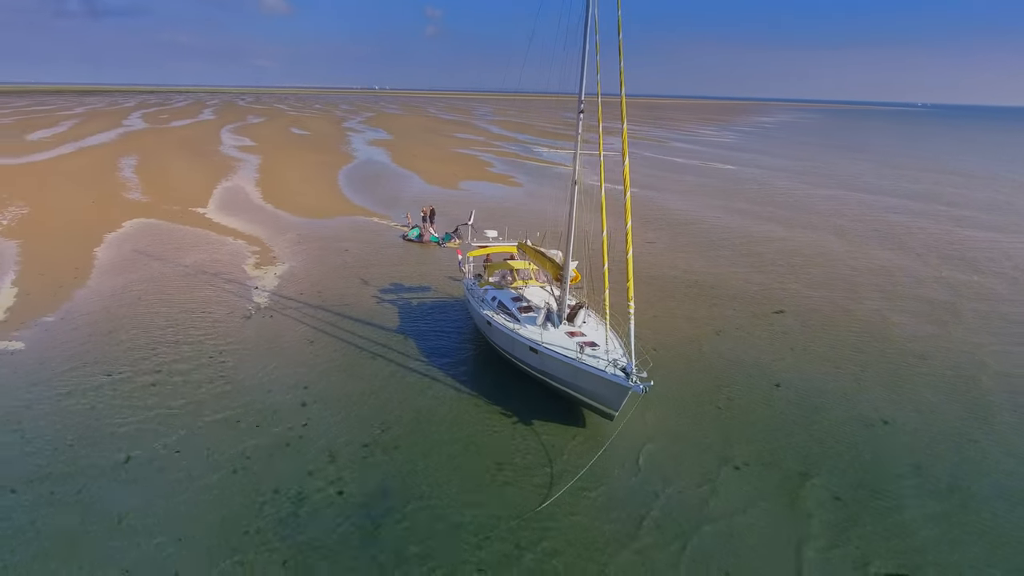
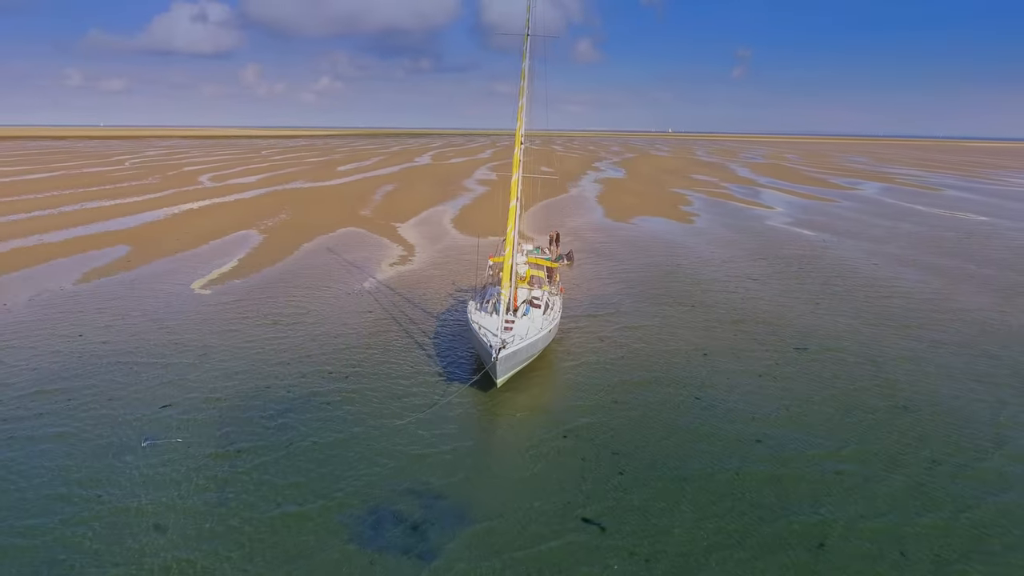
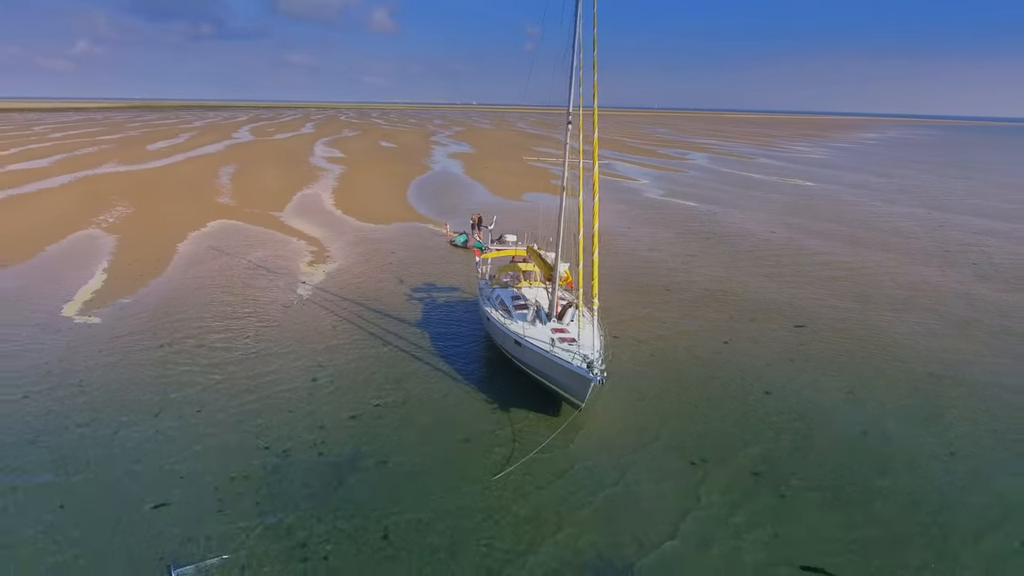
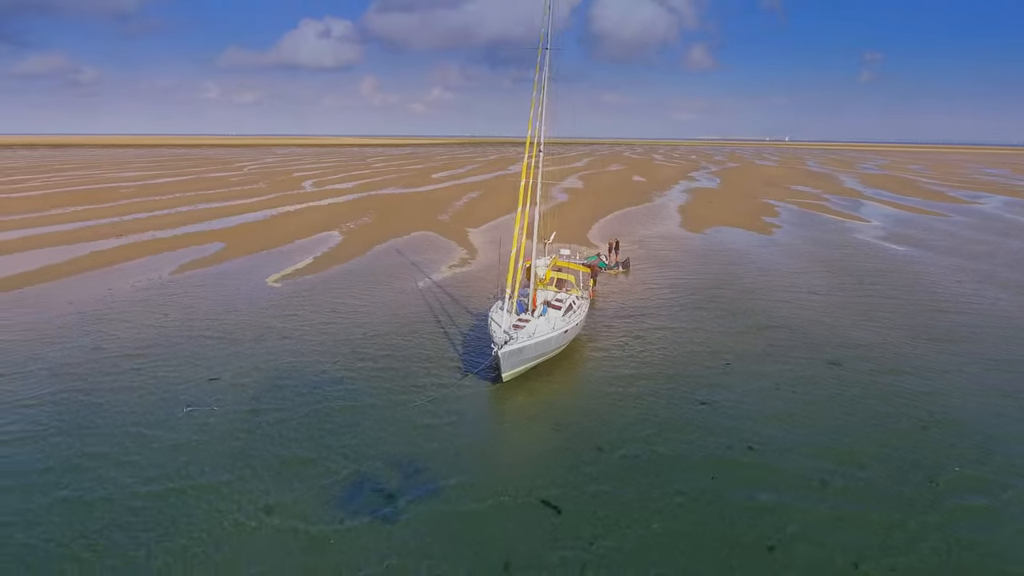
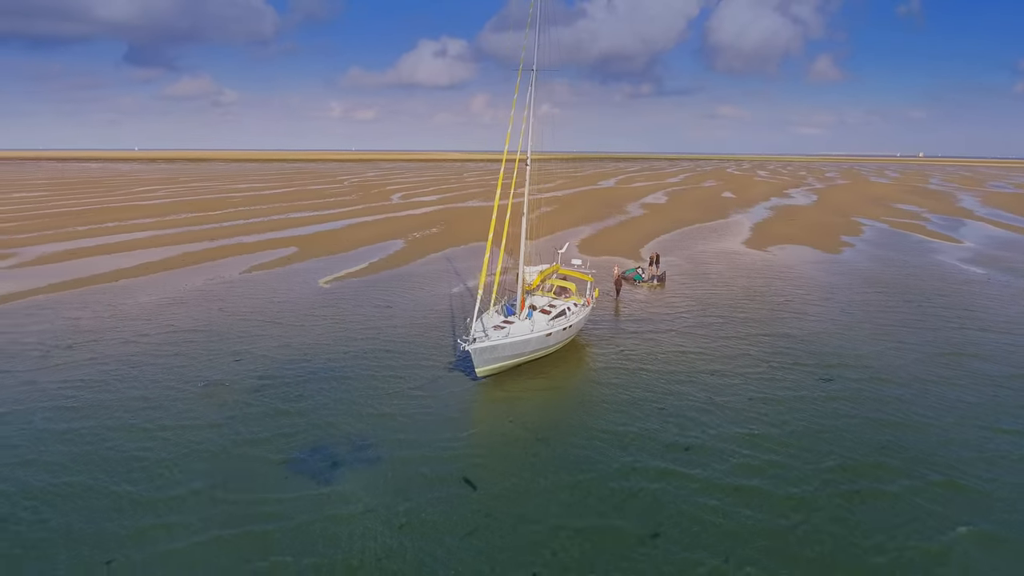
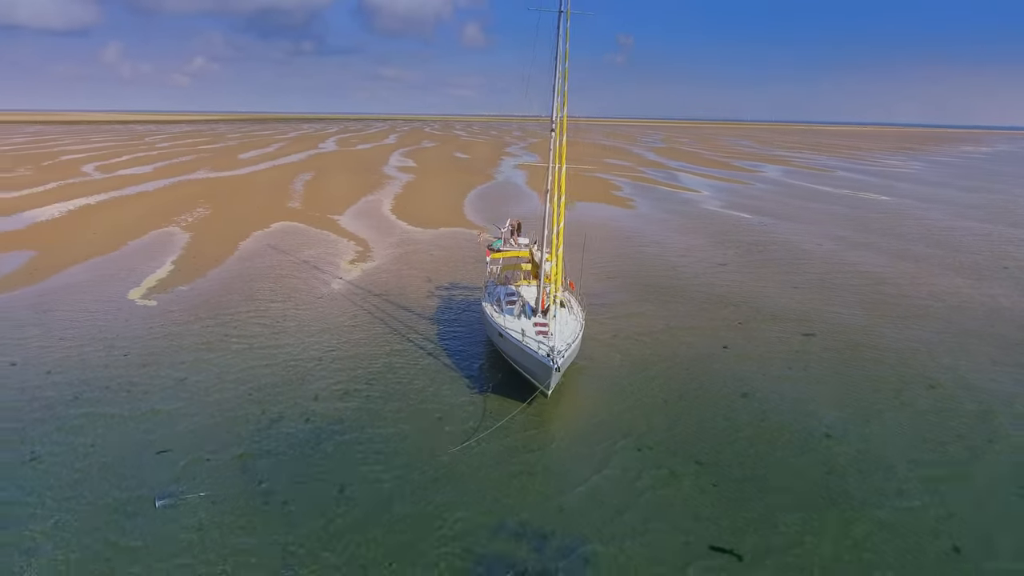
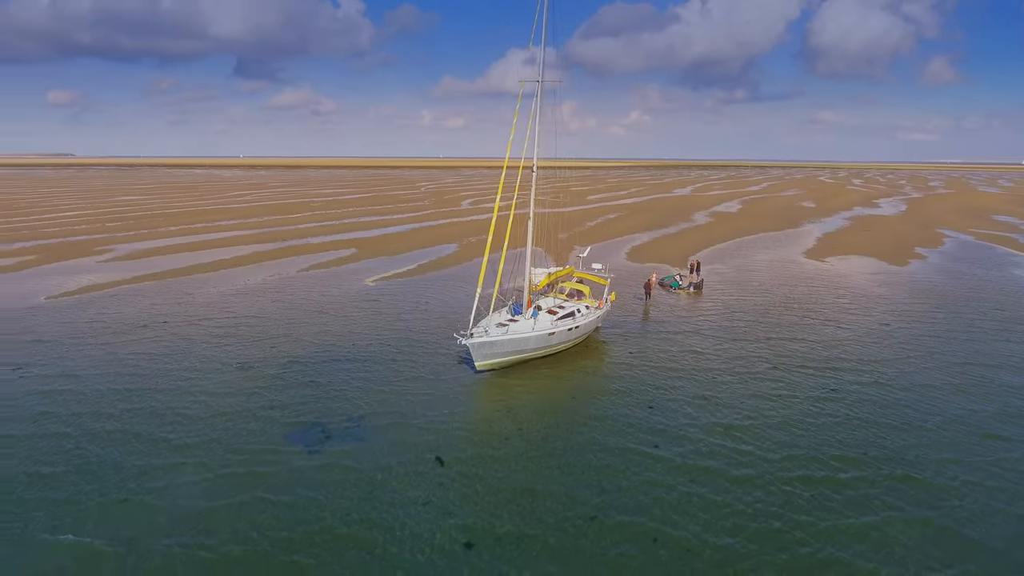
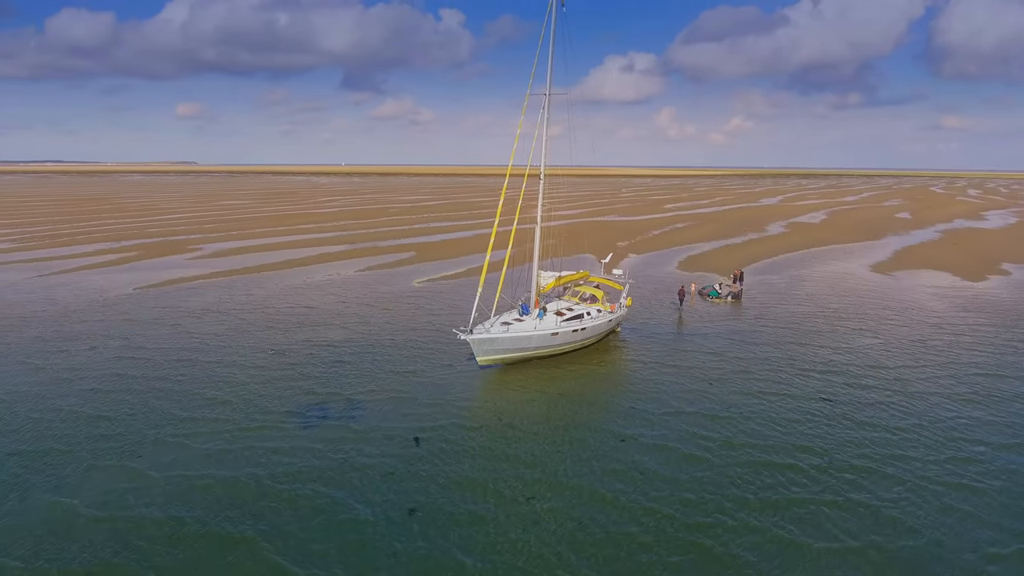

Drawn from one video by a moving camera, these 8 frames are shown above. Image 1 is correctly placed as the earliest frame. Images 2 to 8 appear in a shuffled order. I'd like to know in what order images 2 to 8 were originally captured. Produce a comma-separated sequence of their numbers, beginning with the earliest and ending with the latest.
3, 6, 2, 4, 5, 7, 8
